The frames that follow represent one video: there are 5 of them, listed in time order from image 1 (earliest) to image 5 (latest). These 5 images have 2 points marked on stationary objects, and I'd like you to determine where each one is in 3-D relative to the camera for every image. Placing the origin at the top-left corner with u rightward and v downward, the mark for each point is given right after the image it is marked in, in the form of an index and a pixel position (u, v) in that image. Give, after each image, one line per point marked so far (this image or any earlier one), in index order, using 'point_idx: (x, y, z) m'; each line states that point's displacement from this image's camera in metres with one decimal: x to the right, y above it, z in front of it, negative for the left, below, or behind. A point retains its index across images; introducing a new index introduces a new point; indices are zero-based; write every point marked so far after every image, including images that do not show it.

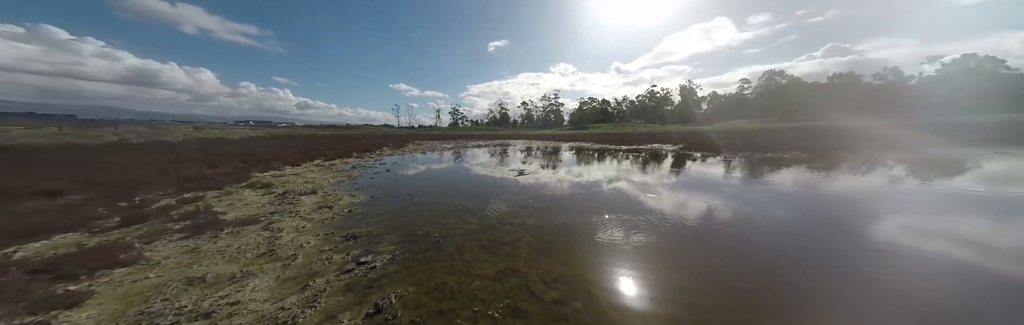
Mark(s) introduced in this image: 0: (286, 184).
0: (-18.8, -1.9, +18.8) m
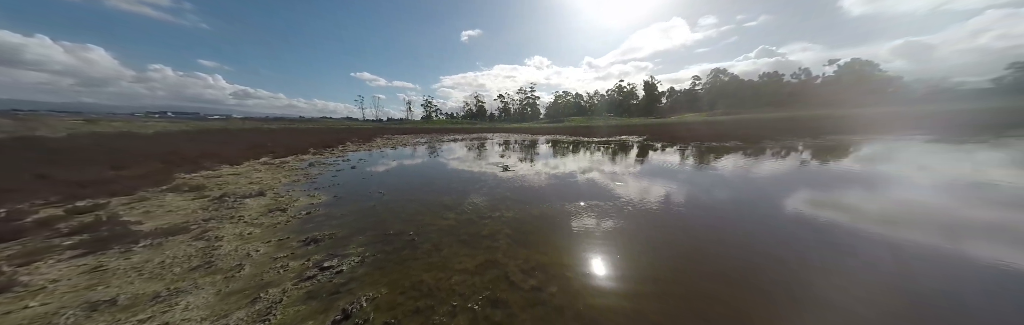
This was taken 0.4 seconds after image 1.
0: (-21.0, -1.6, +16.2) m
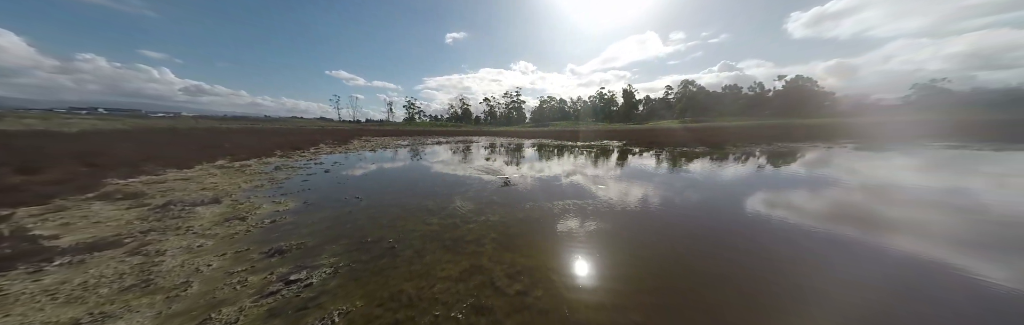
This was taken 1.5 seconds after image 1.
0: (-22.1, -1.9, +14.2) m
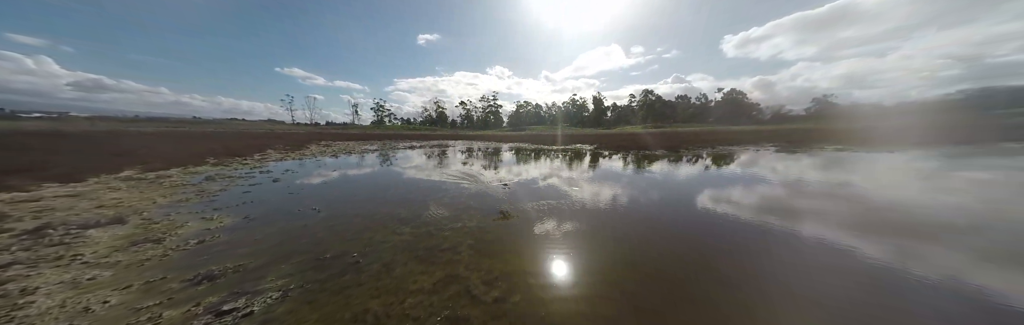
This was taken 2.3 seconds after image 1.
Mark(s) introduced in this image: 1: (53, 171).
0: (-23.8, -2.6, +11.1) m
1: (-34.9, -0.7, +16.5) m
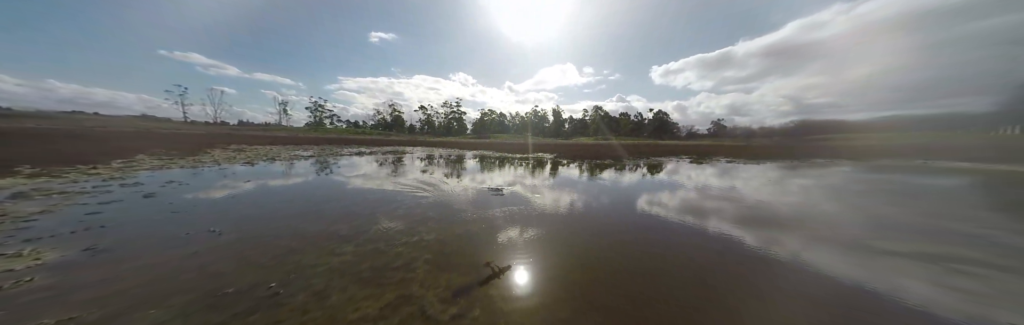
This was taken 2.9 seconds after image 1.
0: (-25.9, -3.1, +5.7) m
1: (-37.9, -1.2, +8.9) m
